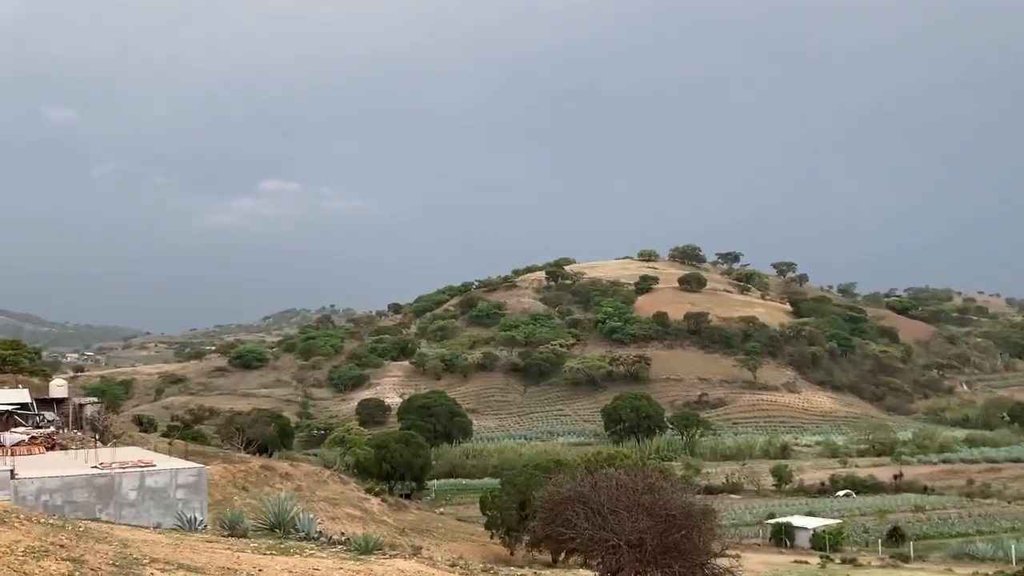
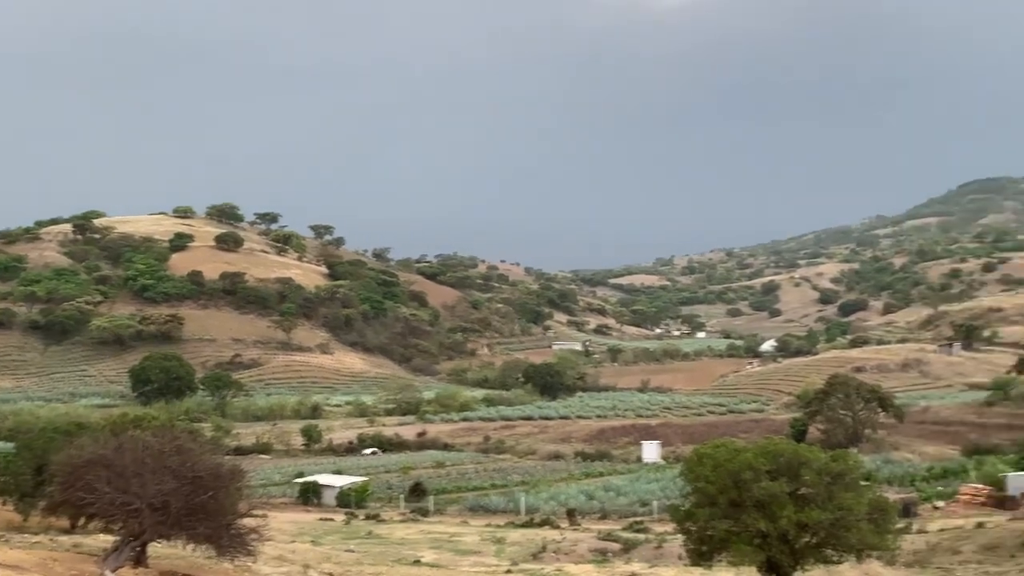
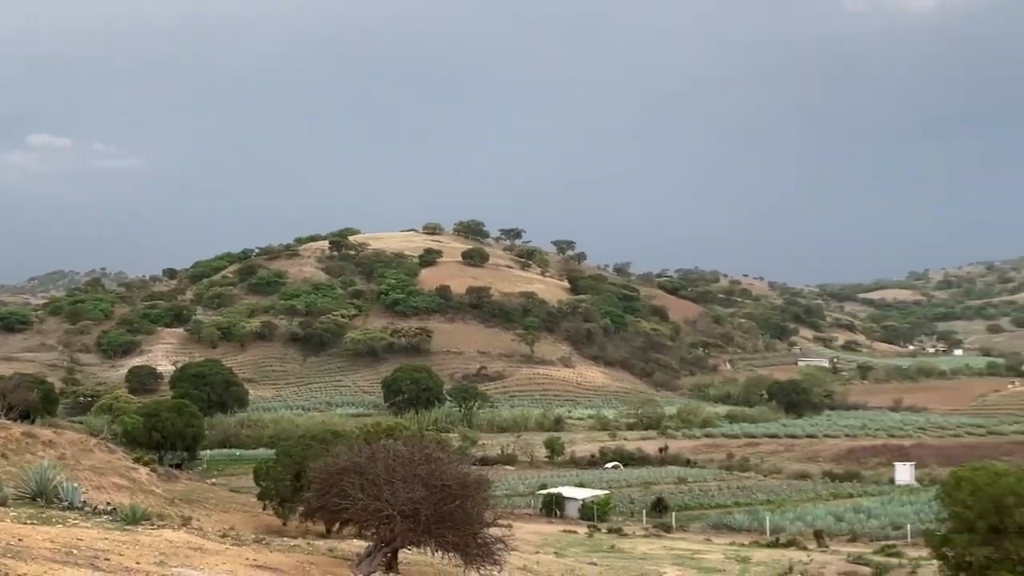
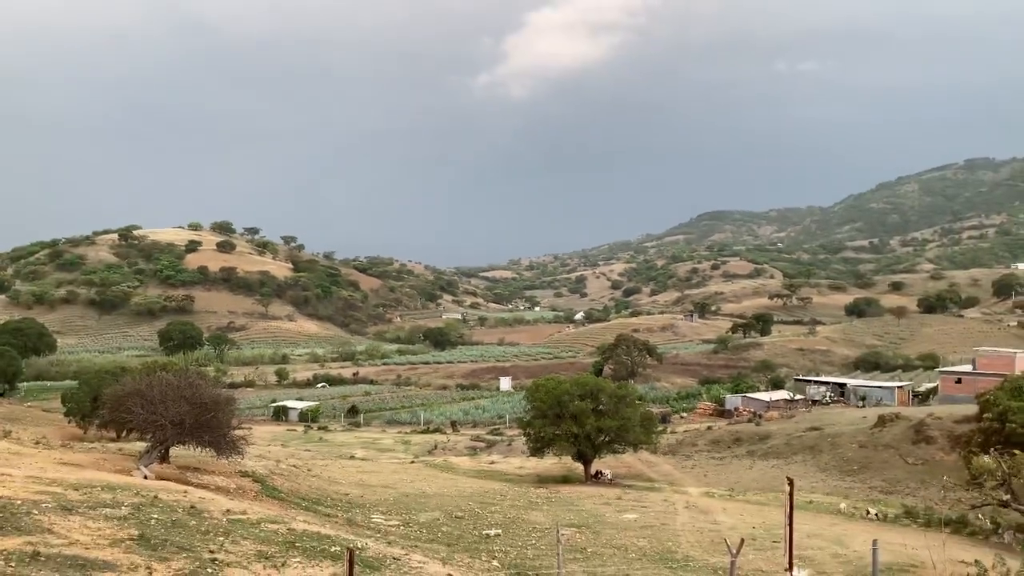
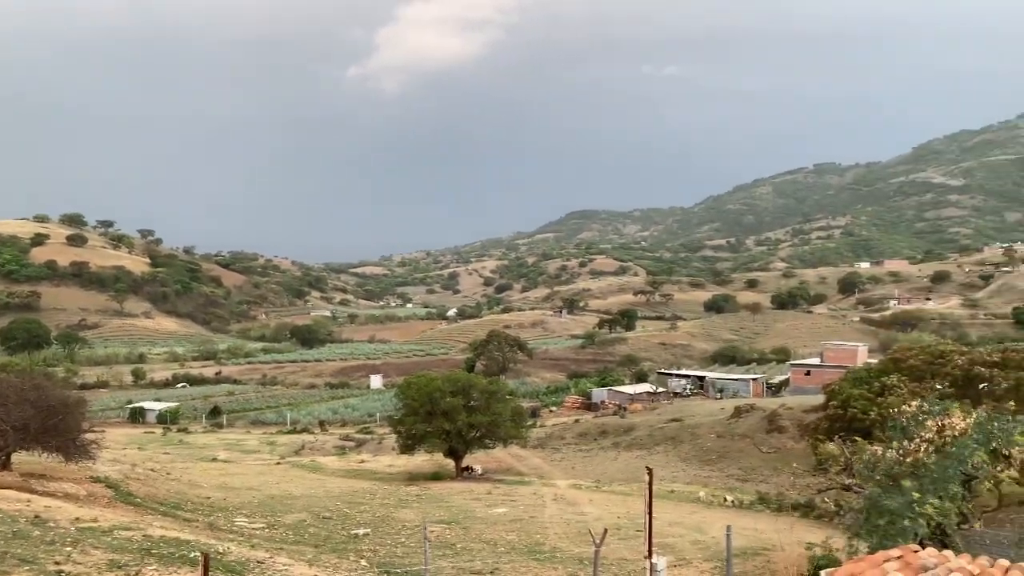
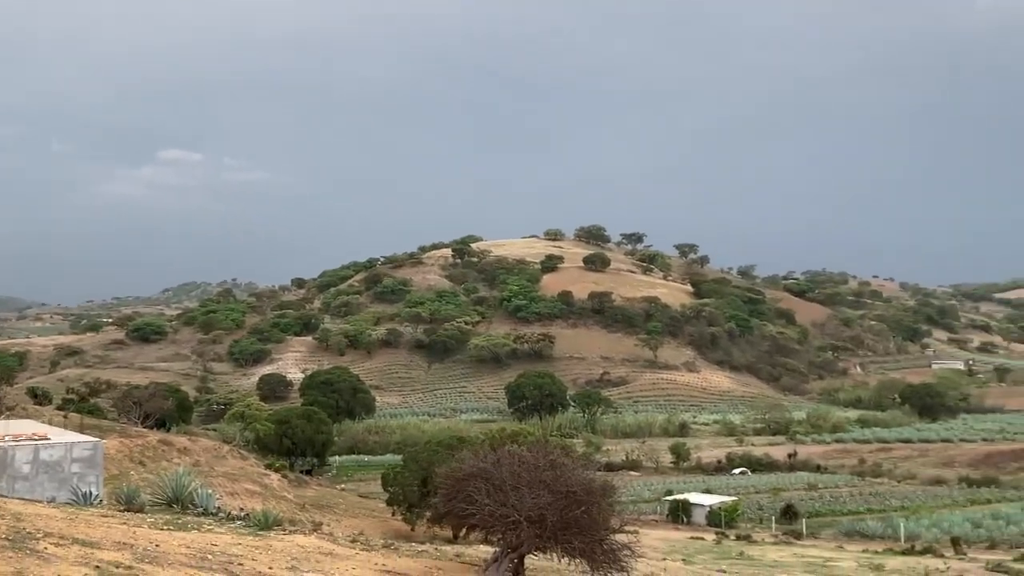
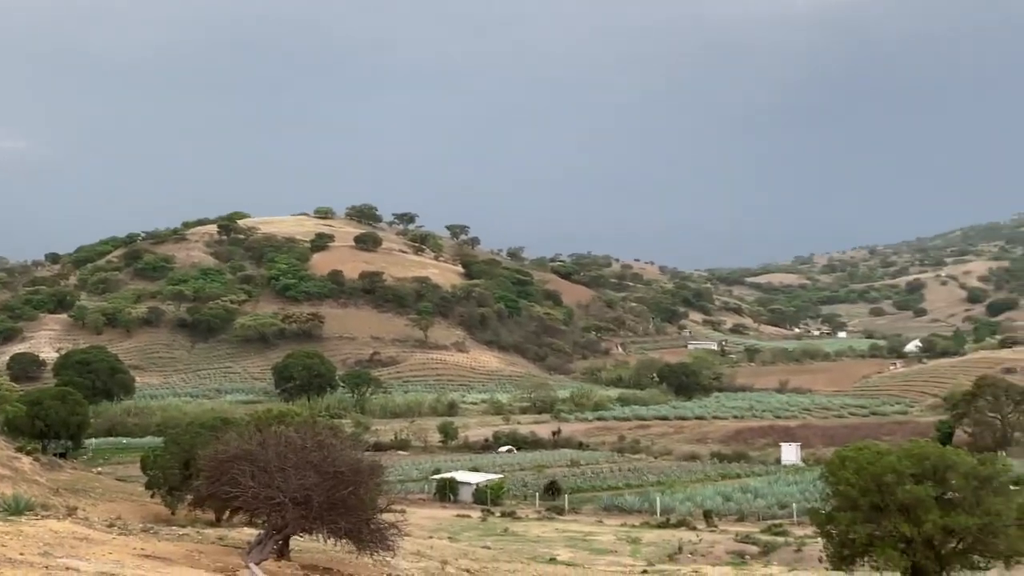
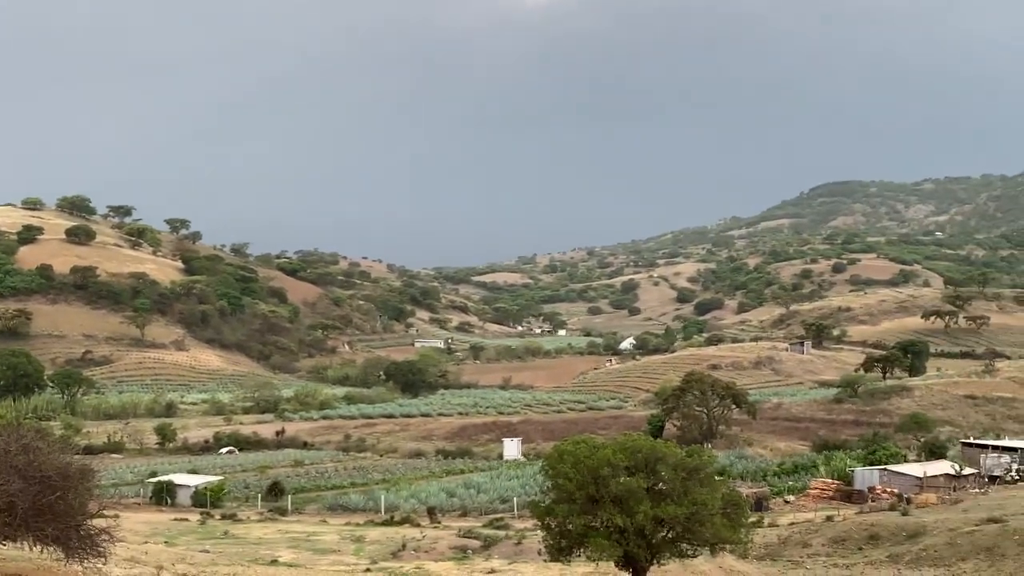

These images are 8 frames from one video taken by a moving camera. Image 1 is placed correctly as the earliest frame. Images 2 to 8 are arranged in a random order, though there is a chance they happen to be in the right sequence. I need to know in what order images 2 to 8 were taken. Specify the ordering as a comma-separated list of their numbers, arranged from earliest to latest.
6, 3, 7, 2, 8, 4, 5
